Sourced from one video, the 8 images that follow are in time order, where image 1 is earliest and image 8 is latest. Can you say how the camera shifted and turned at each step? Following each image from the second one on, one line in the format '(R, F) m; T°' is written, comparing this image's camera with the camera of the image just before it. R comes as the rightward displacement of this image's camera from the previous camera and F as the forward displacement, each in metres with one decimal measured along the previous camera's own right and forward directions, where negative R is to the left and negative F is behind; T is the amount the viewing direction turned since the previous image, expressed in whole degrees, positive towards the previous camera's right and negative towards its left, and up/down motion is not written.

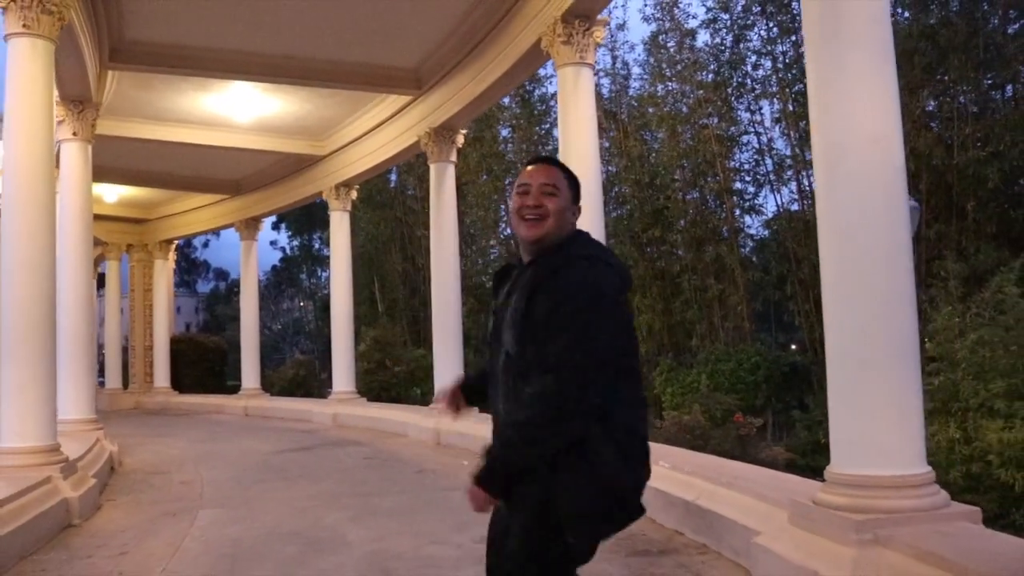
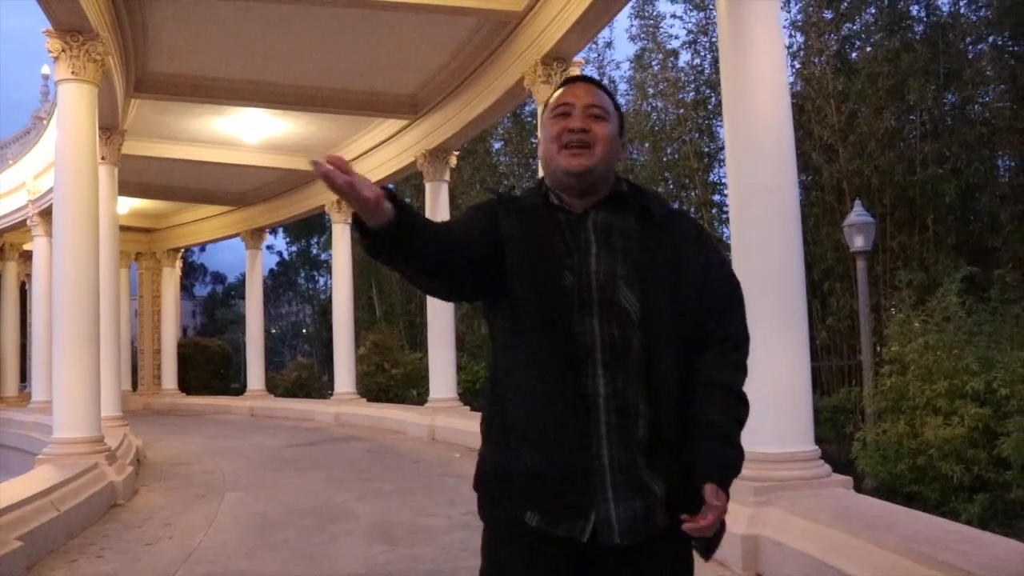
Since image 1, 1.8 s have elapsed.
(+0.1, -1.2) m; 0°
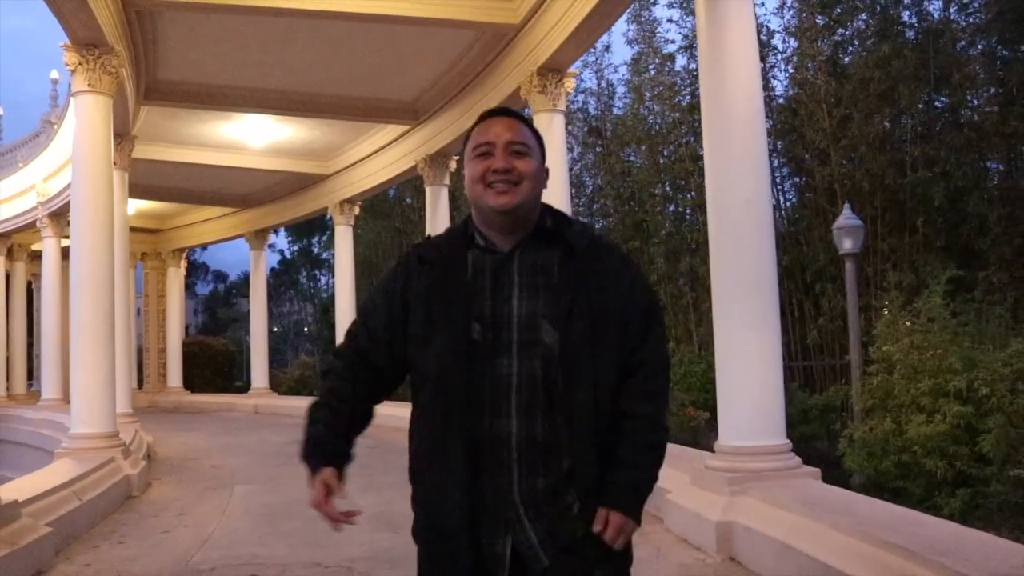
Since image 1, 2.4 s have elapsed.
(0.0, -0.4) m; 0°
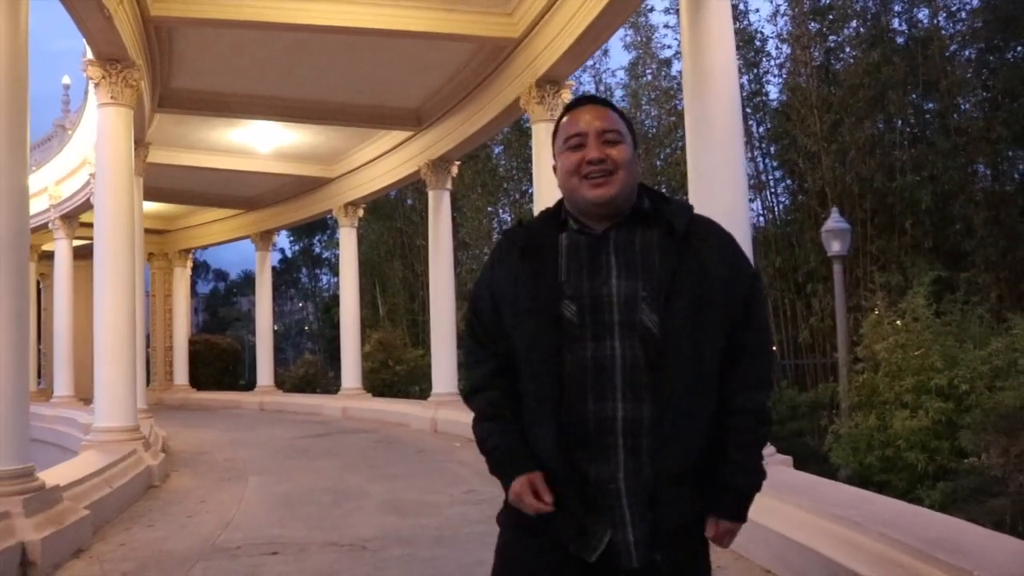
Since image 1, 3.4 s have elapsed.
(0.0, -0.5) m; 0°
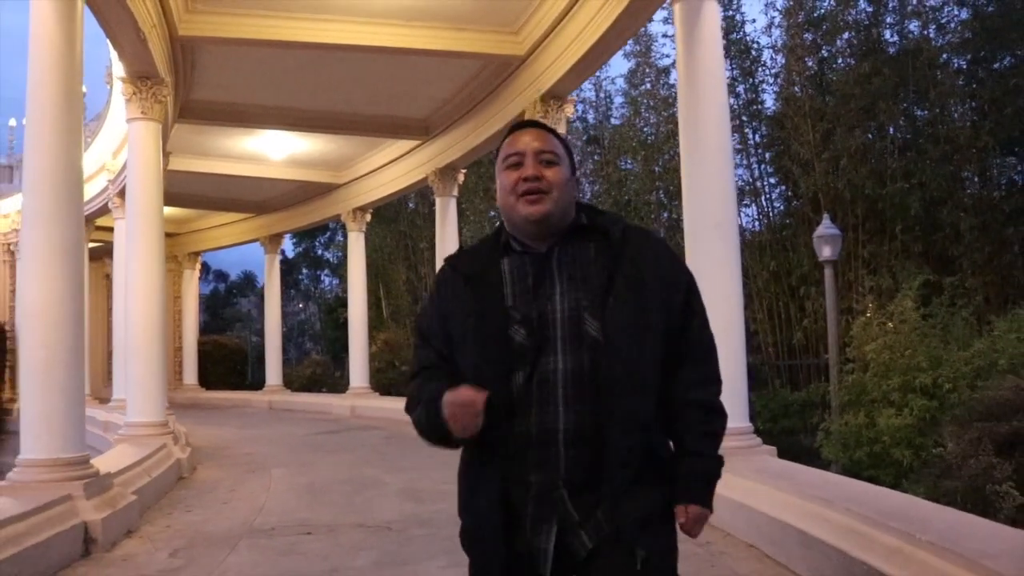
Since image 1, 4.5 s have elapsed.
(-0.1, -0.6) m; 0°
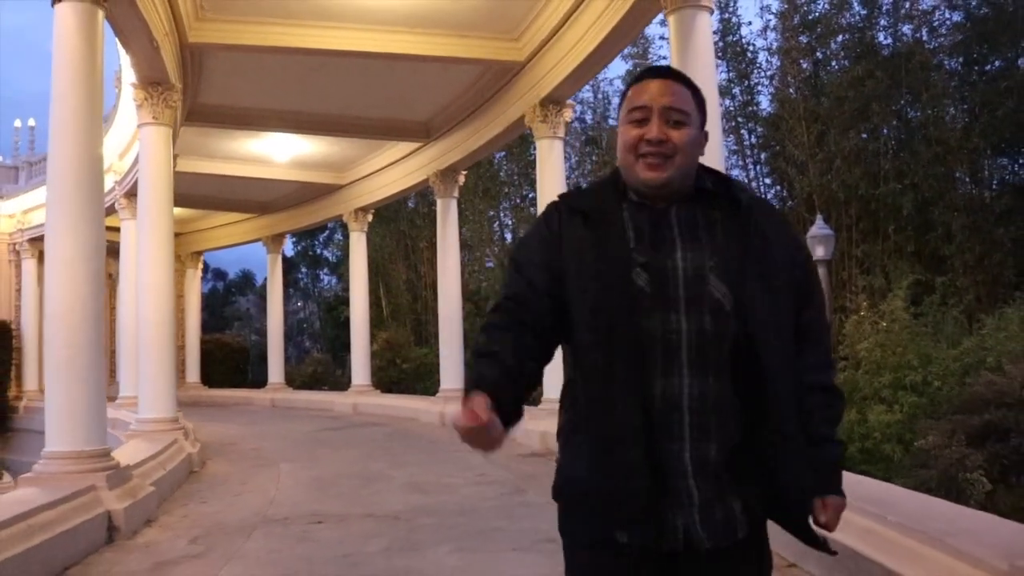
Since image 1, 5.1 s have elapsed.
(0.0, -0.3) m; 0°
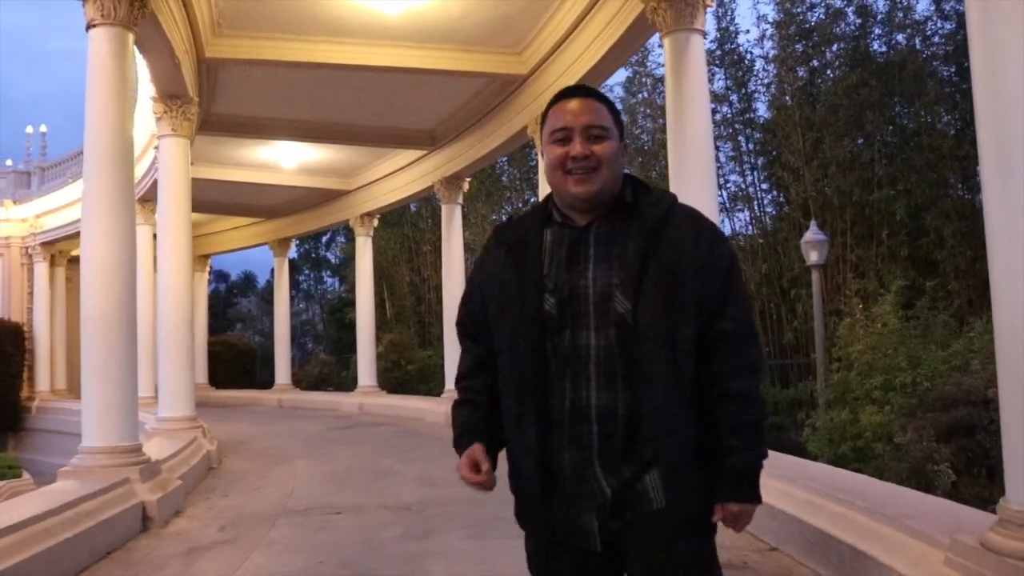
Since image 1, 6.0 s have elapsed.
(0.0, -0.5) m; 0°
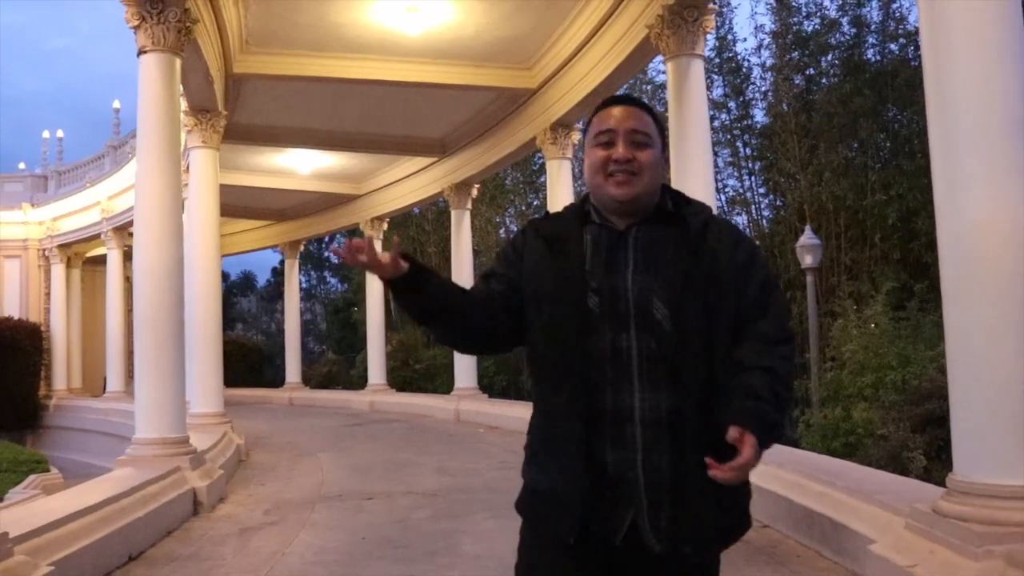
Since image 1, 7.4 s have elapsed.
(-0.2, -0.7) m; 0°
